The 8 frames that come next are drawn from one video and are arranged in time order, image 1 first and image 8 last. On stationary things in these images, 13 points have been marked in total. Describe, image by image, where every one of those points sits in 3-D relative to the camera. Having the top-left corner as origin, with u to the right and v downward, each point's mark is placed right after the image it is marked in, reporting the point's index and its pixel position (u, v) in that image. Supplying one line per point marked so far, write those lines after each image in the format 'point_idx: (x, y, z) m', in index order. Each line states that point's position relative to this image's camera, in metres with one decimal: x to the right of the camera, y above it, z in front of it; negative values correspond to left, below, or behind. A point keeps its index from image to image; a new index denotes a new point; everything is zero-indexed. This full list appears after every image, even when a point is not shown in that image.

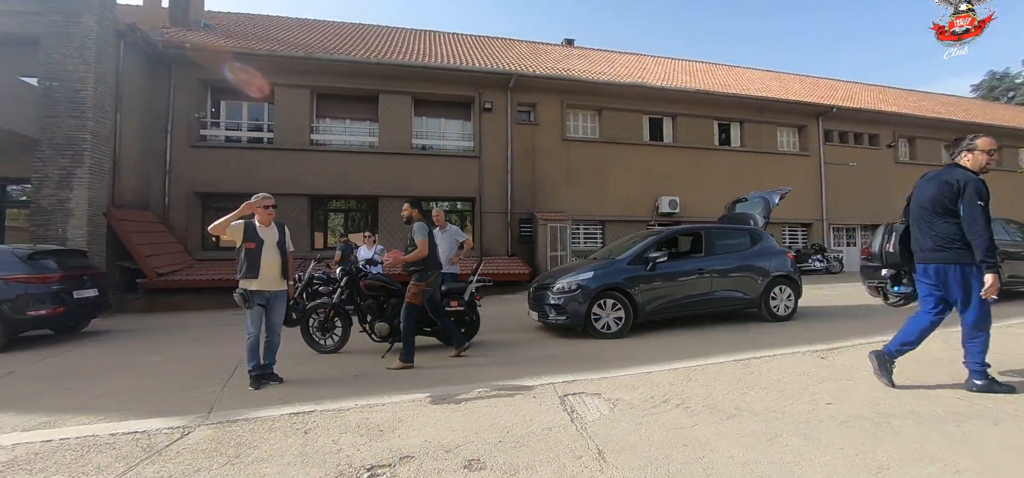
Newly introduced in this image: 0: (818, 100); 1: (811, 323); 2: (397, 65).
0: (+11.9, +5.3, +15.7) m
1: (+4.5, -1.3, +6.1) m
2: (-3.5, +5.2, +12.3) m
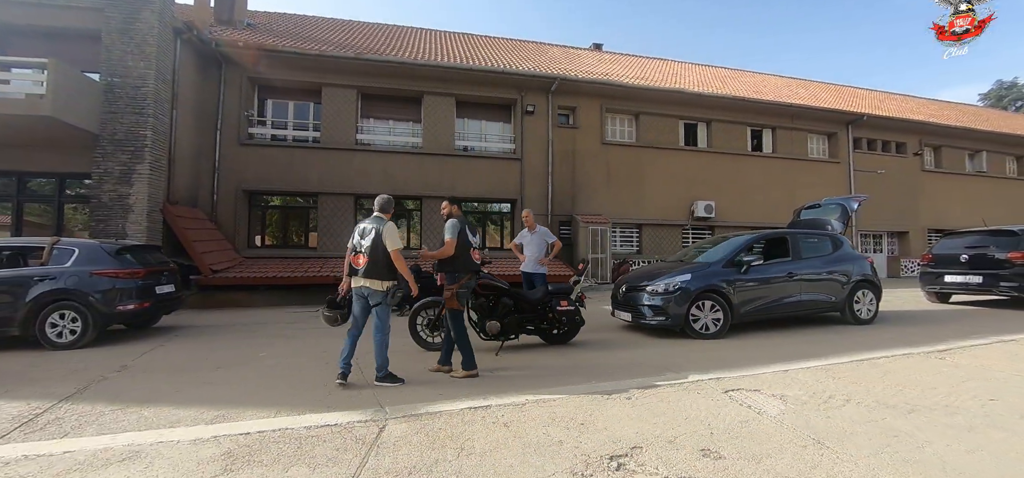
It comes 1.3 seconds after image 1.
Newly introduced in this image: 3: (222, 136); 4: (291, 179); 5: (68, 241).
0: (+13.2, +5.1, +16.0) m
1: (+5.9, -1.4, +6.2) m
2: (-2.1, +5.2, +12.4) m
3: (-8.1, +2.9, +11.7) m
4: (-6.4, +1.8, +11.9) m
5: (-6.9, -0.1, +6.2) m
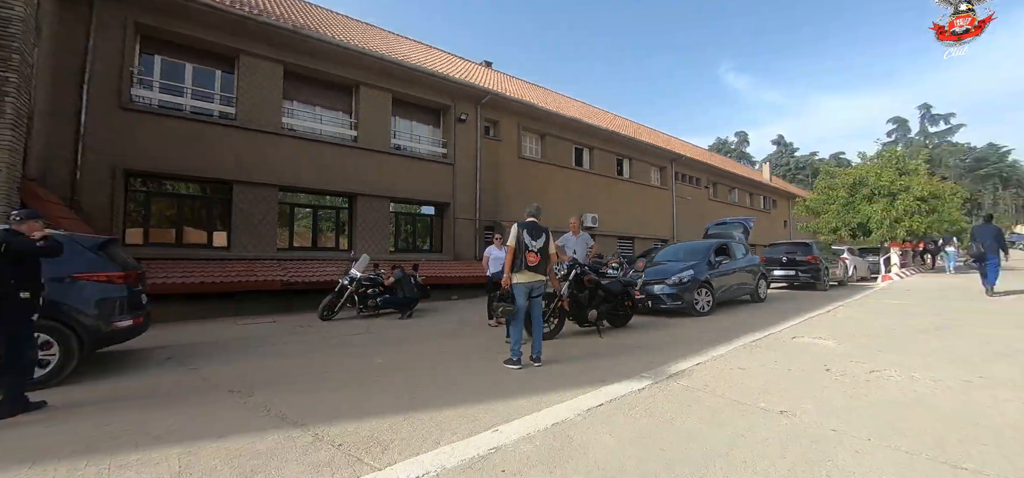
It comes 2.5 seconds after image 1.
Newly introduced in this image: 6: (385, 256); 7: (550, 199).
0: (+8.4, +4.7, +21.9) m
1: (+6.2, -1.5, +9.8) m
2: (-3.7, +5.1, +11.8) m
3: (-8.8, +3.0, +8.5) m
4: (-7.3, +1.8, +9.4) m
5: (-5.2, 0.0, +4.1) m
6: (-3.7, -0.5, +12.0) m
7: (+1.5, +1.6, +16.5) m
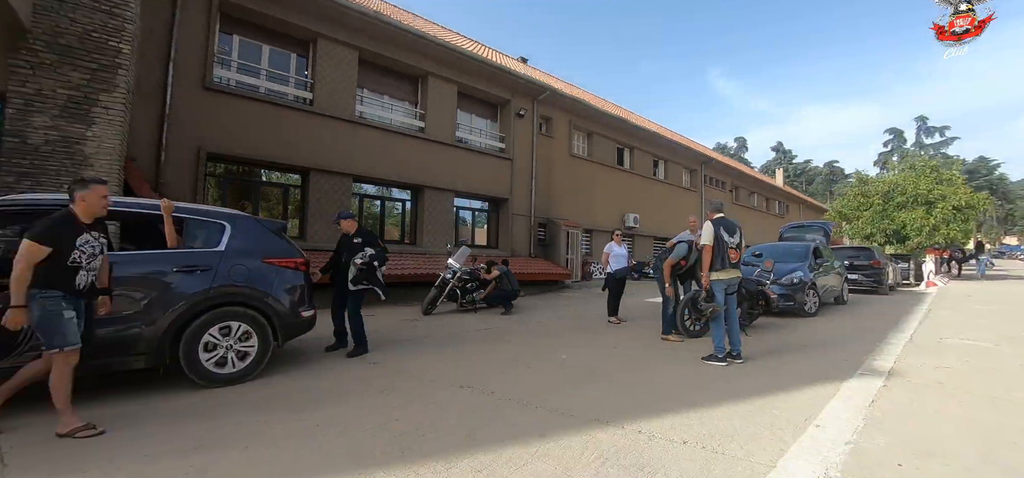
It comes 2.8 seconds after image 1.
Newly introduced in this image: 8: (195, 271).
0: (+10.1, +4.6, +22.0) m
1: (+8.2, -1.6, +9.8) m
2: (-1.6, +5.3, +11.5) m
3: (-6.6, +3.3, +8.0) m
4: (-5.2, +2.0, +9.0) m
5: (-3.0, +0.2, +3.7) m
6: (-1.8, -0.4, +11.7) m
7: (+3.4, +1.7, +16.4) m
8: (-2.7, -0.3, +3.5) m
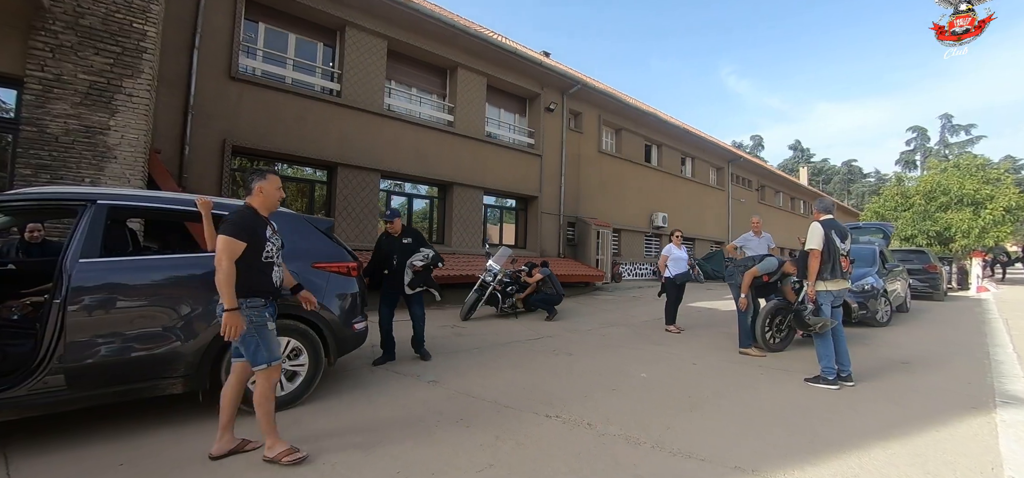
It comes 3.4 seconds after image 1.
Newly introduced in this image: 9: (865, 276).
0: (+11.2, +4.6, +21.2) m
1: (+9.0, -1.6, +9.1) m
2: (-0.7, +5.3, +10.9) m
3: (-5.8, +3.3, +7.5) m
4: (-4.3, +2.1, +8.5) m
5: (-2.3, +0.2, +3.2) m
6: (-0.9, -0.3, +11.2) m
7: (+4.4, +1.7, +15.8) m
8: (-2.0, -0.3, +3.0) m
9: (+6.3, -0.6, +7.2) m
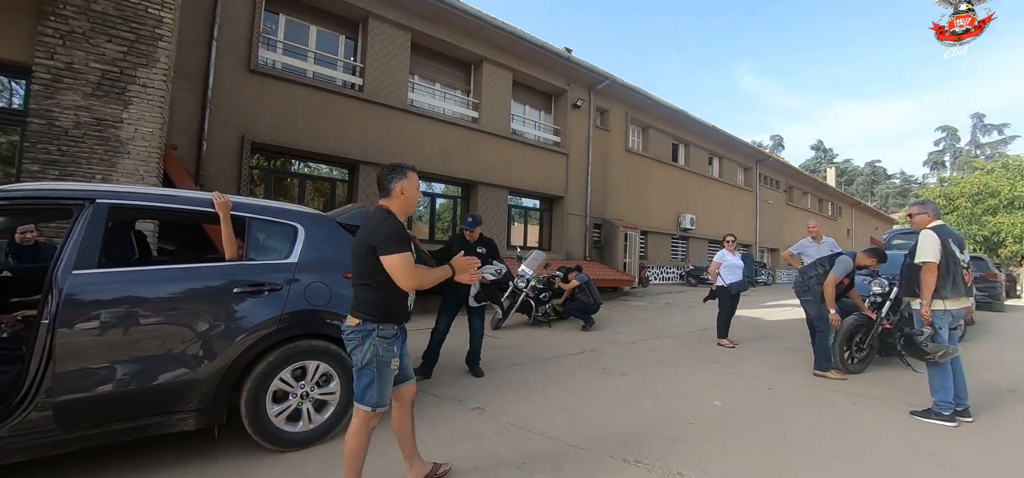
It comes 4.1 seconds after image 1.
0: (+12.2, +4.4, +20.4) m
1: (+9.6, -1.7, +8.3) m
2: (0.0, +5.3, +10.4) m
3: (-5.2, +3.3, +7.2) m
4: (-3.7, +2.0, +8.1) m
5: (-1.8, +0.2, +2.7) m
6: (-0.2, -0.4, +10.7) m
7: (+5.2, +1.6, +15.1) m
8: (-1.6, -0.3, +2.6) m
9: (+6.8, -0.7, +6.5) m
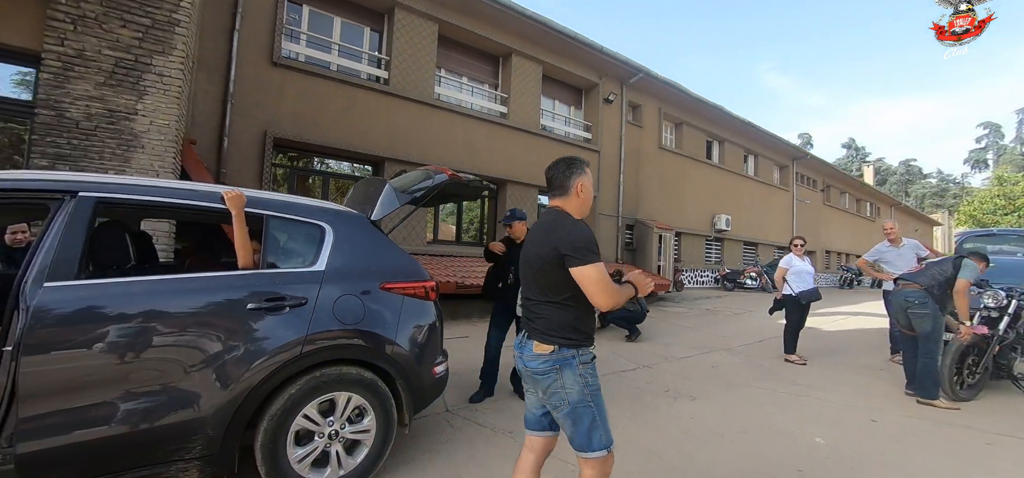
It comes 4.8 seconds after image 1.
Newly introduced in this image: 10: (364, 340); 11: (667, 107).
0: (+13.4, +4.4, +19.3) m
1: (+10.2, -1.8, +7.3) m
2: (+0.8, +5.2, +9.9) m
3: (-4.6, +3.3, +6.8) m
4: (-3.1, +2.0, +7.7) m
5: (-1.4, +0.2, +2.2) m
6: (+0.5, -0.4, +10.1) m
7: (+6.1, +1.5, +14.3) m
8: (-1.2, -0.3, +2.1) m
9: (+7.4, -0.8, +5.7) m
10: (-0.8, -0.6, +2.3) m
11: (+5.3, +4.5, +13.8) m
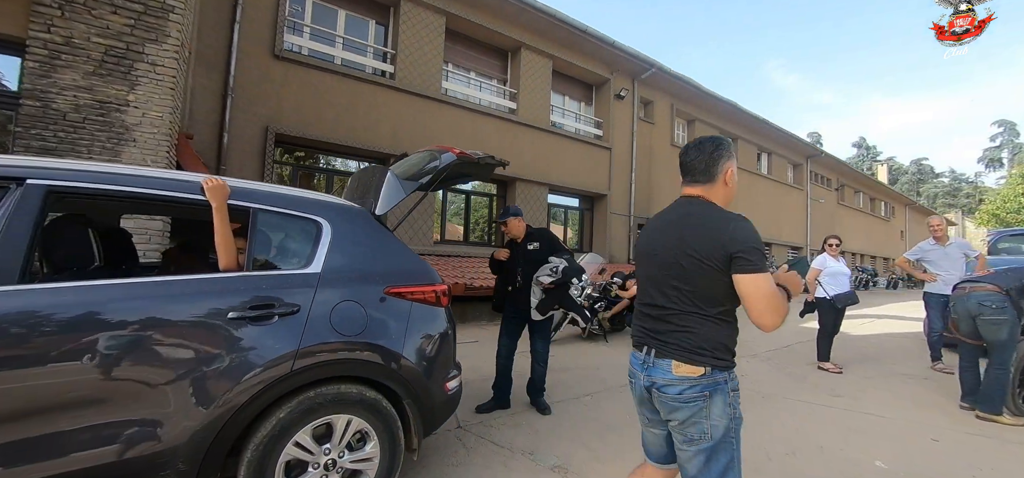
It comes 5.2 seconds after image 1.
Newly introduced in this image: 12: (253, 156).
0: (+13.7, +4.3, +18.8) m
1: (+10.4, -1.8, +6.9) m
2: (+1.0, +5.2, +9.6) m
3: (-4.4, +3.3, +6.6) m
4: (-2.9, +2.0, +7.5) m
5: (-1.3, +0.2, +1.9) m
6: (+0.7, -0.4, +9.8) m
7: (+6.4, +1.5, +13.9) m
8: (-1.0, -0.3, +1.8) m
9: (+7.6, -0.8, +5.2) m
10: (-0.7, -0.5, +1.9) m
11: (+5.5, +4.5, +13.4) m
12: (-4.2, +1.3, +6.6) m
